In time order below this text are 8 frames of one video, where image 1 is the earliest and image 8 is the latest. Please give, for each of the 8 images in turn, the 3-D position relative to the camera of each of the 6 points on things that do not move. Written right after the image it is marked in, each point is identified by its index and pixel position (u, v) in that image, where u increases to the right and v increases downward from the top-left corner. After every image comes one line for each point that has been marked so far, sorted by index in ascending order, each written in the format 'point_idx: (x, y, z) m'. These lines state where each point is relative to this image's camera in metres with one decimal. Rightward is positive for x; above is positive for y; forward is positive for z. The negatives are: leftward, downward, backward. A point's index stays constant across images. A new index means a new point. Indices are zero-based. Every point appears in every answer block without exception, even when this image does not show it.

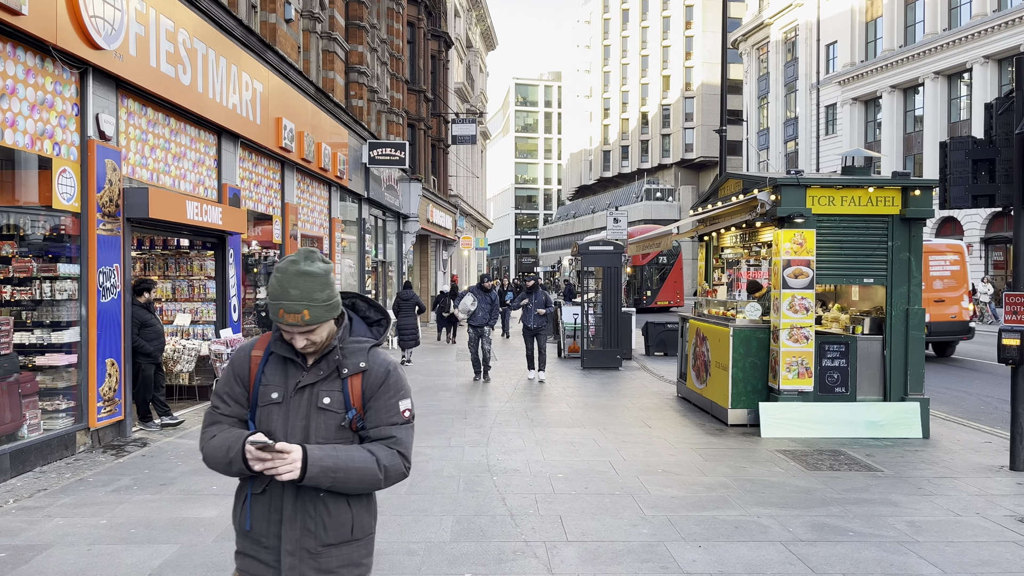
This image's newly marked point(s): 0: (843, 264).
0: (+3.2, +0.2, +8.2) m
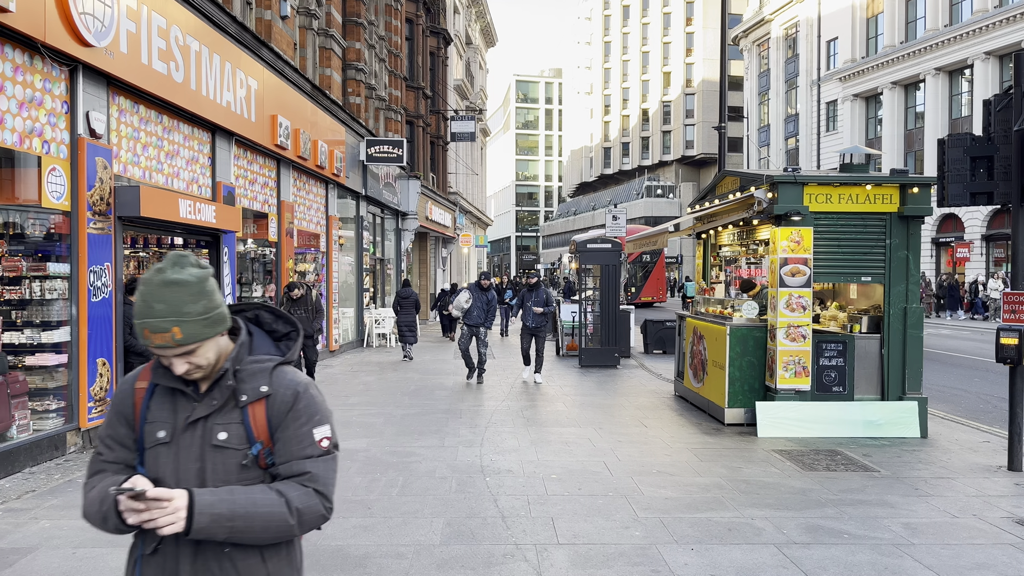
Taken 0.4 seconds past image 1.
0: (+3.2, +0.2, +8.2) m
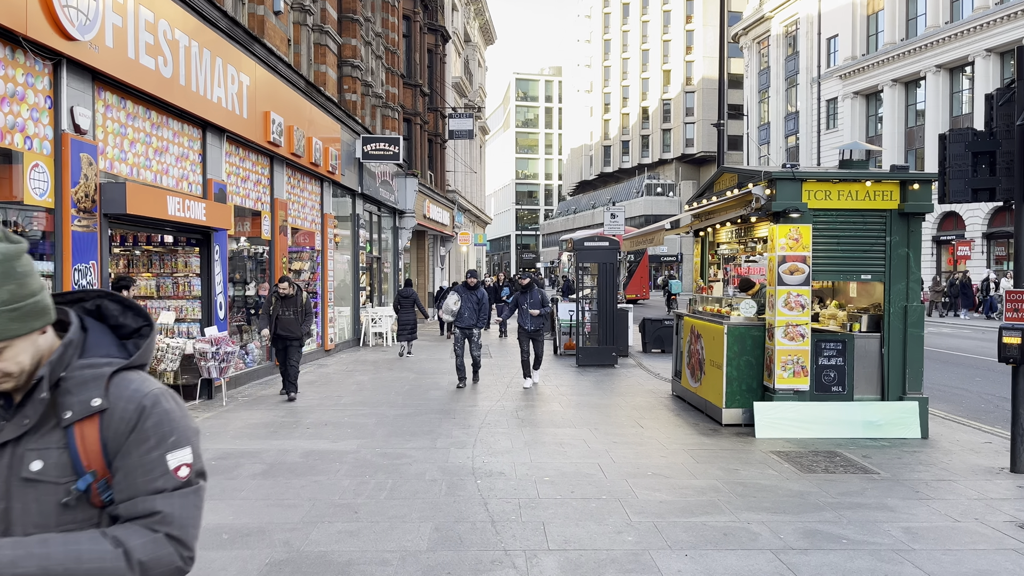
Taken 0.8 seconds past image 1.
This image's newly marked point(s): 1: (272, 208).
0: (+3.1, +0.3, +8.0) m
1: (-3.5, +1.2, +12.3) m
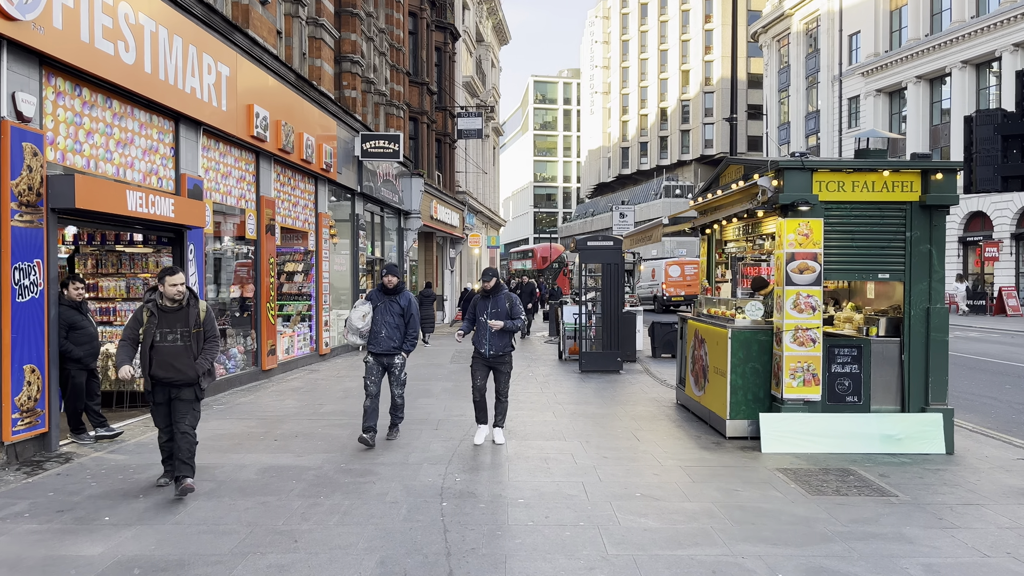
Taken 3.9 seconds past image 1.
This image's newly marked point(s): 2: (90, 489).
0: (+3.0, +0.3, +7.3) m
1: (-3.5, +1.1, +11.7) m
2: (-2.9, -1.4, +5.8) m
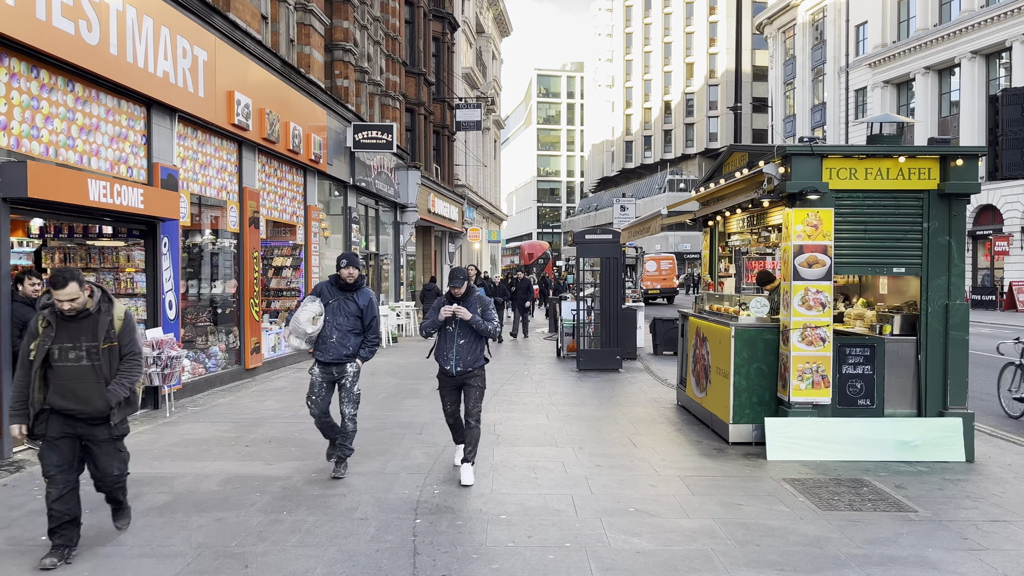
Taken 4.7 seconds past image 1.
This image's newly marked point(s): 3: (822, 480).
0: (+2.9, +0.3, +6.8) m
1: (-3.6, +1.2, +11.2) m
2: (-3.0, -1.3, +5.3) m
3: (+2.2, -1.4, +6.0) m
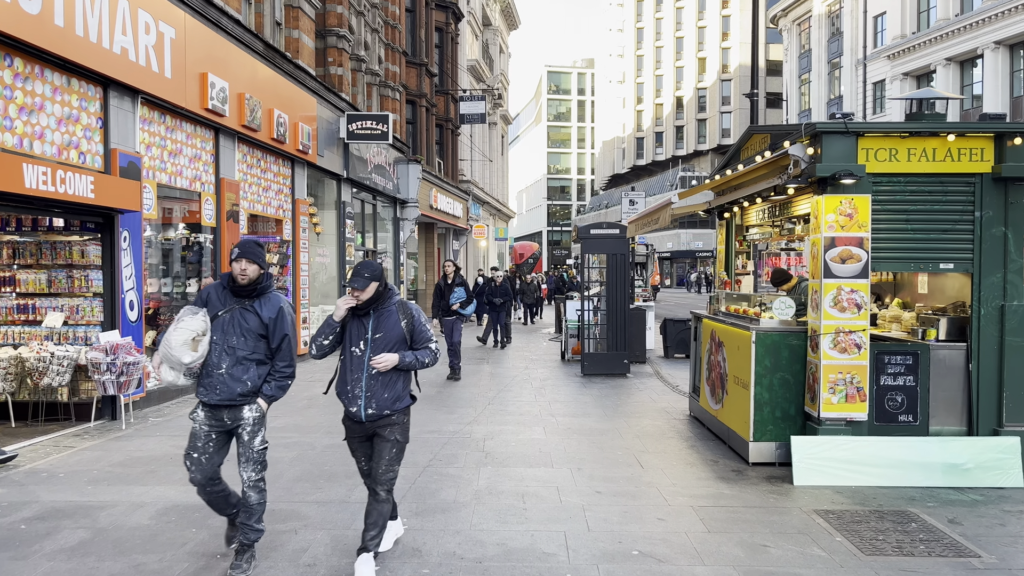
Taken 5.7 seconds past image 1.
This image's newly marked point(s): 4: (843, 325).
0: (+2.8, +0.3, +5.9) m
1: (-3.7, +1.2, +10.4) m
2: (-3.1, -1.3, +4.5) m
3: (+2.1, -1.4, +5.1) m
4: (+2.3, -0.3, +5.8) m
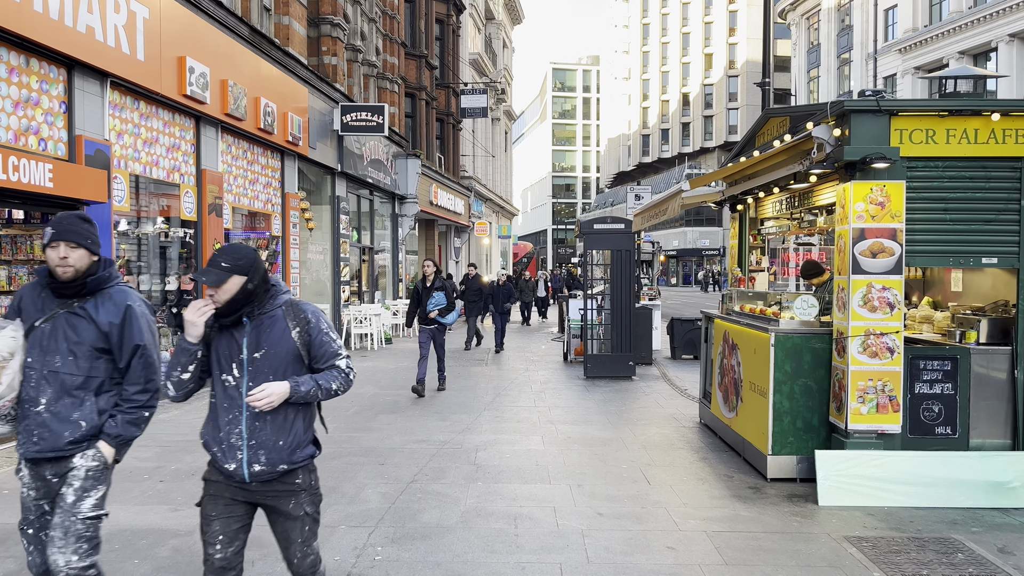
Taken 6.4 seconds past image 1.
0: (+2.8, +0.3, +5.3) m
1: (-3.7, +1.2, +9.8) m
2: (-3.2, -1.3, +3.9) m
3: (+2.1, -1.3, +4.5) m
4: (+2.2, -0.2, +5.2) m
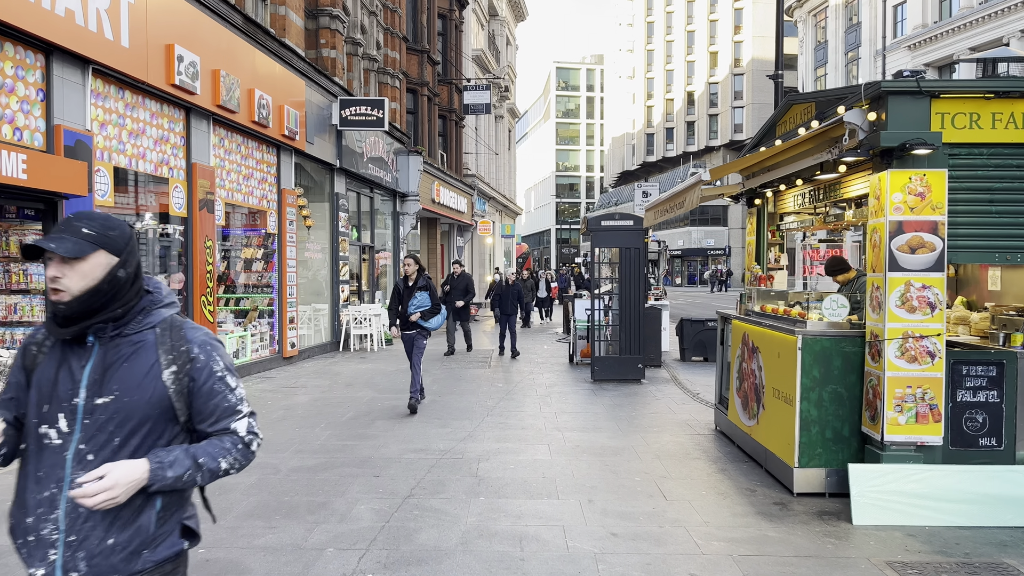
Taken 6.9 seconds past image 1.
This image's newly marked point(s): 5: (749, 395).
0: (+2.8, +0.3, +4.9) m
1: (-3.6, +1.3, +9.4) m
2: (-3.1, -1.3, +3.5) m
3: (+2.1, -1.3, +4.0) m
4: (+2.3, -0.2, +4.7) m
5: (+1.8, -0.8, +6.2) m
